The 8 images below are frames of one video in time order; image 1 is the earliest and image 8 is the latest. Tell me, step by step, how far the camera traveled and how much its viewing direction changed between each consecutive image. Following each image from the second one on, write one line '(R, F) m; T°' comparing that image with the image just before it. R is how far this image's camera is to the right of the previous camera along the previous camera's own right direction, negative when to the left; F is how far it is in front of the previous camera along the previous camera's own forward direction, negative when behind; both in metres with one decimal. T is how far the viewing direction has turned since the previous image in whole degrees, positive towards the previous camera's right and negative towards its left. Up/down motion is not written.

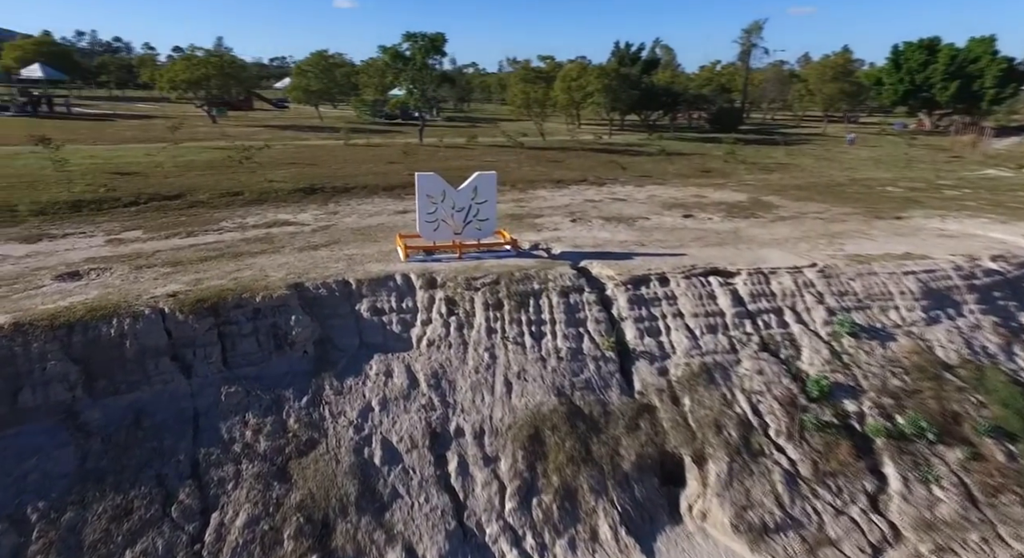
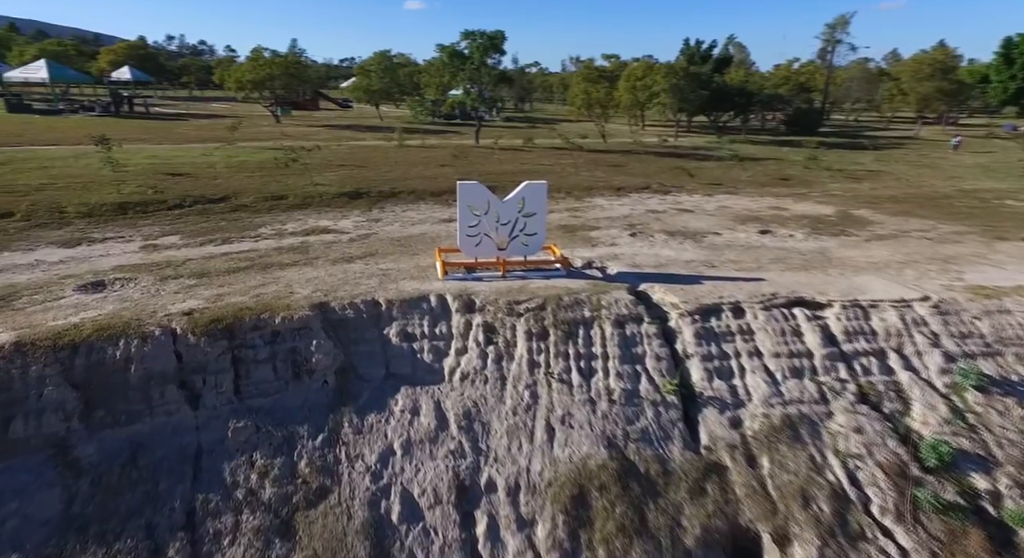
(+0.2, +1.4) m; -6°
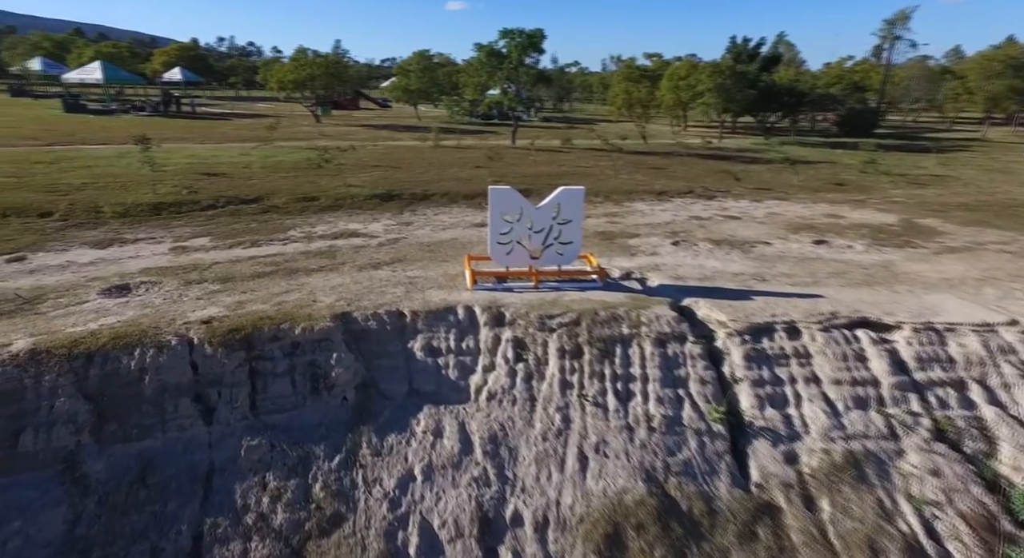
(0.0, +0.7) m; -4°
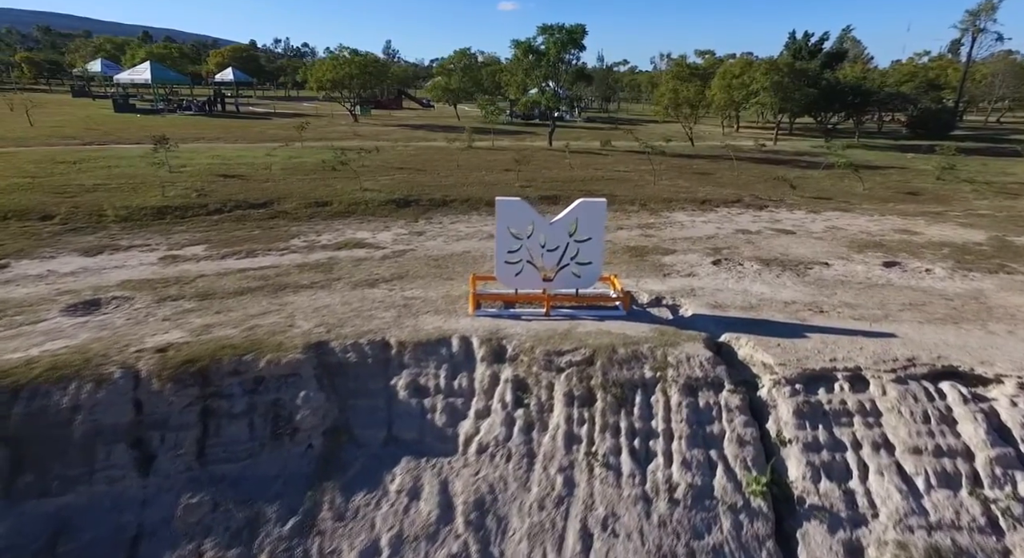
(+0.6, +1.5) m; -4°
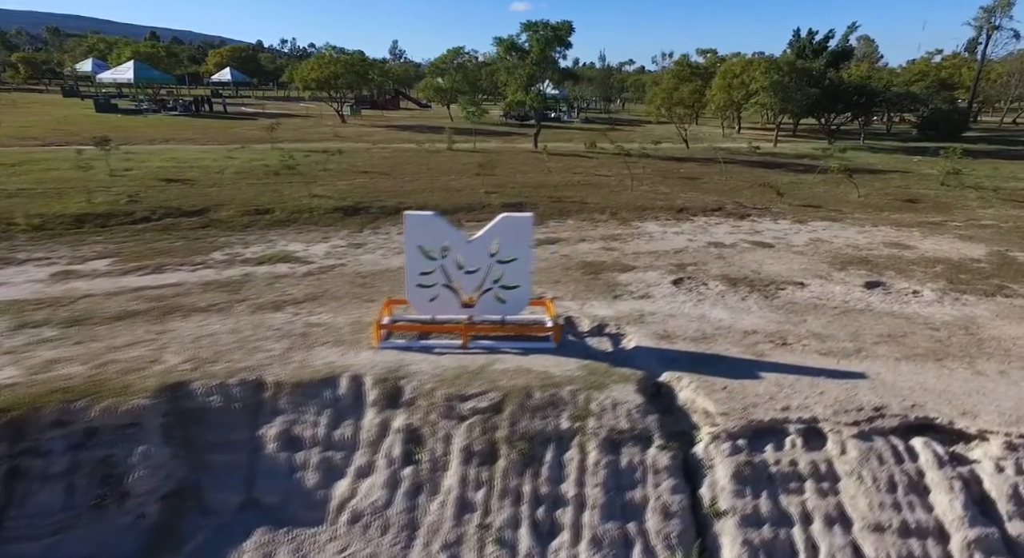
(+1.4, +1.3) m; -1°
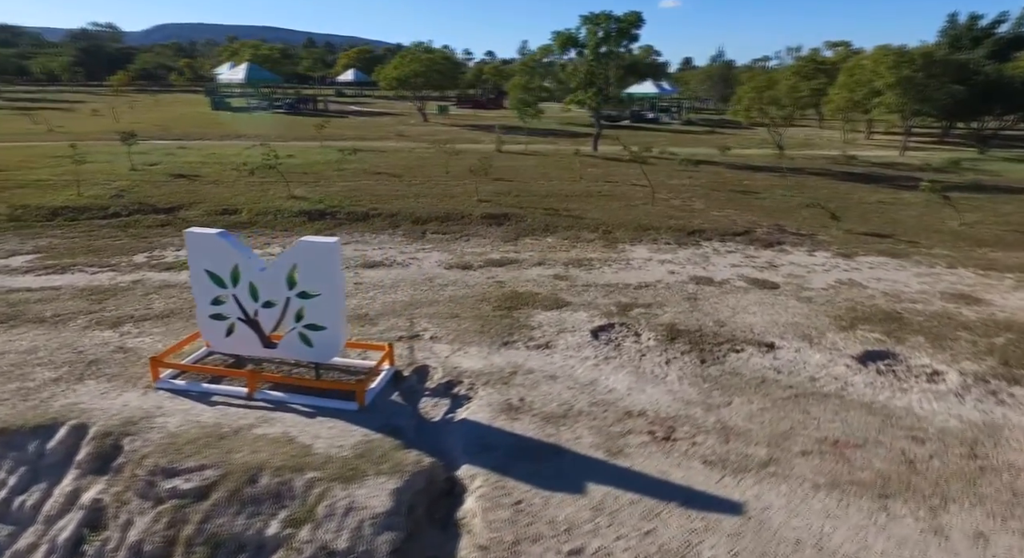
(+3.7, +2.2) m; -12°
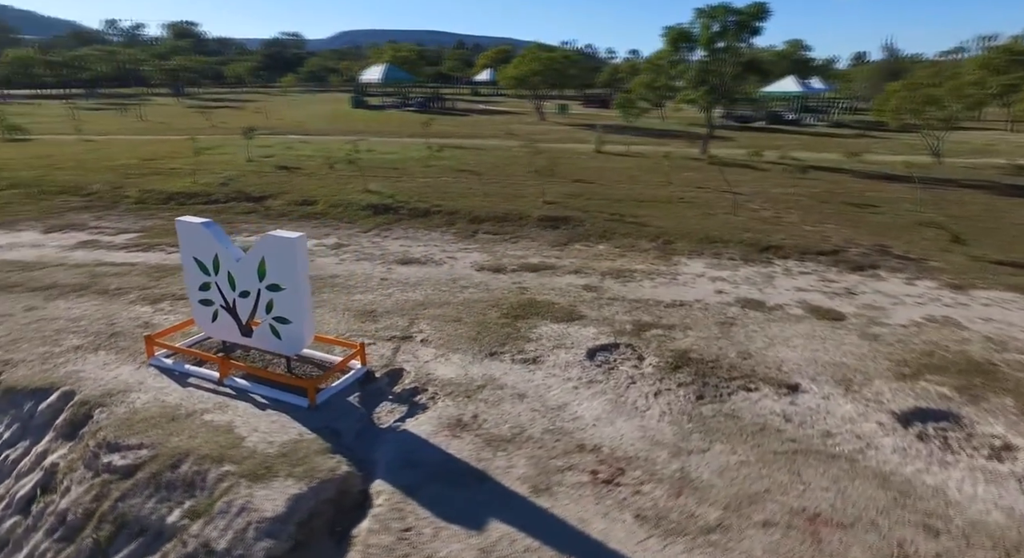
(+1.9, +0.7) m; -13°
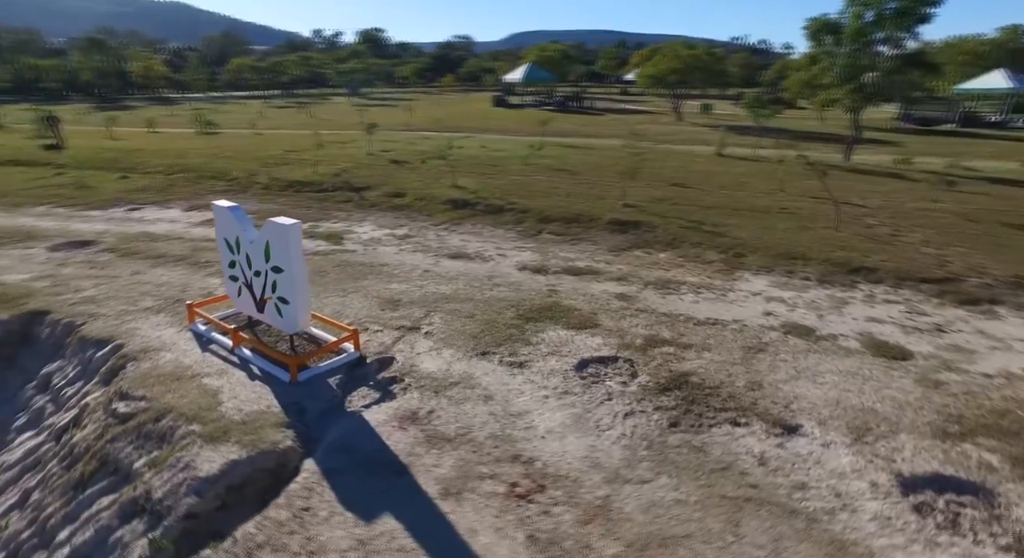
(+2.0, +0.4) m; -14°
